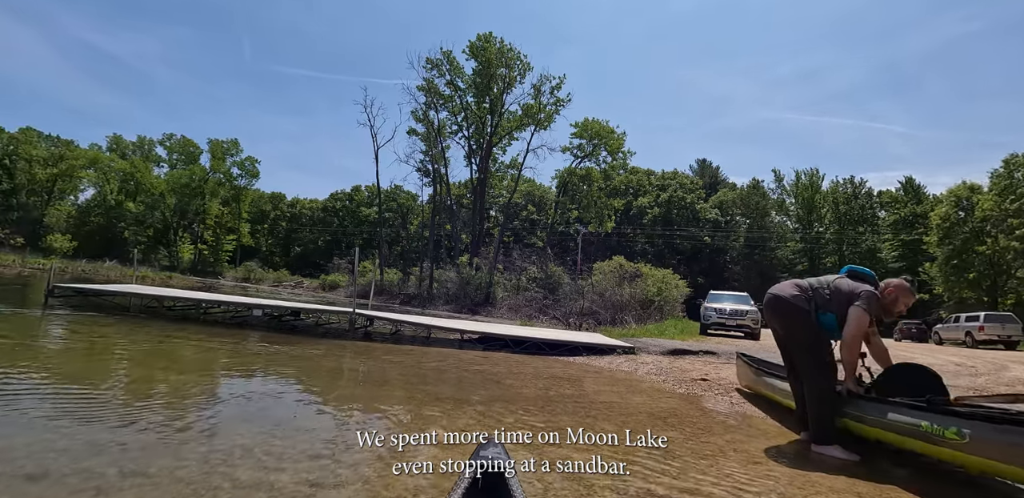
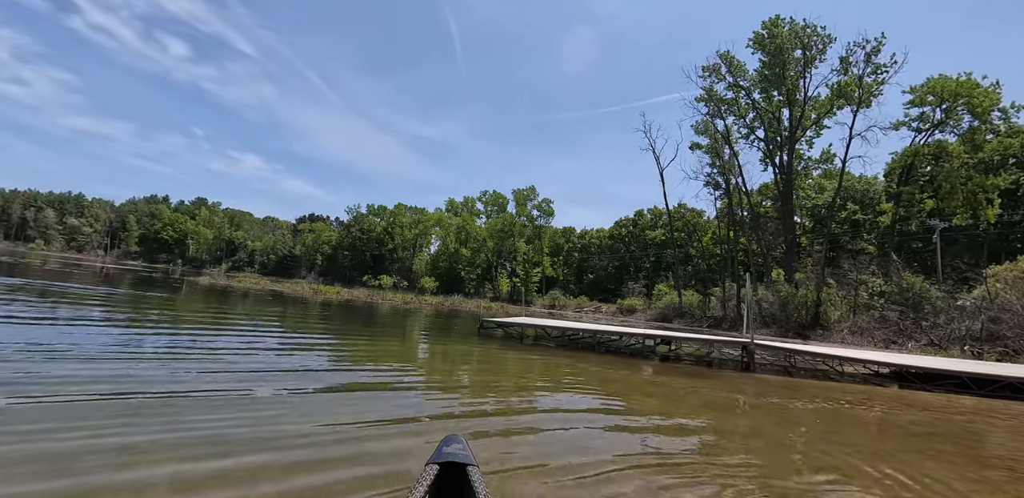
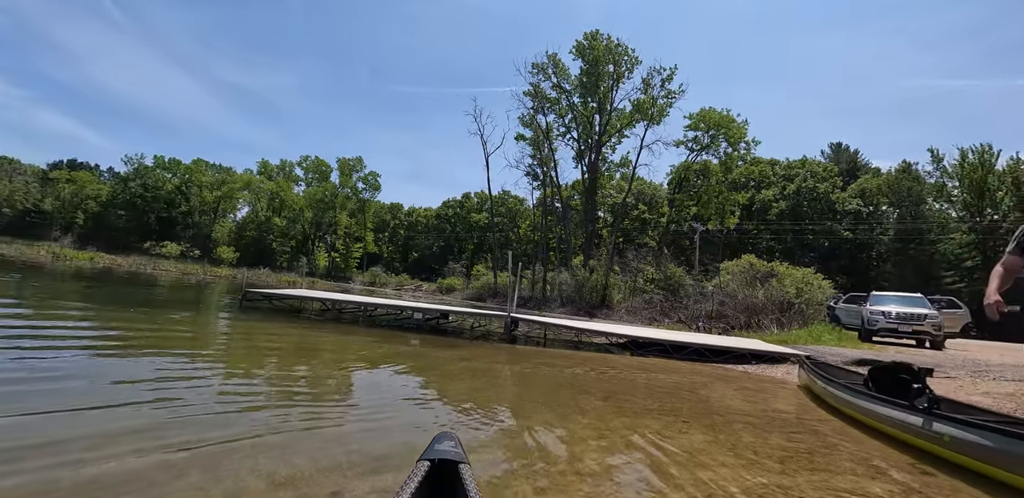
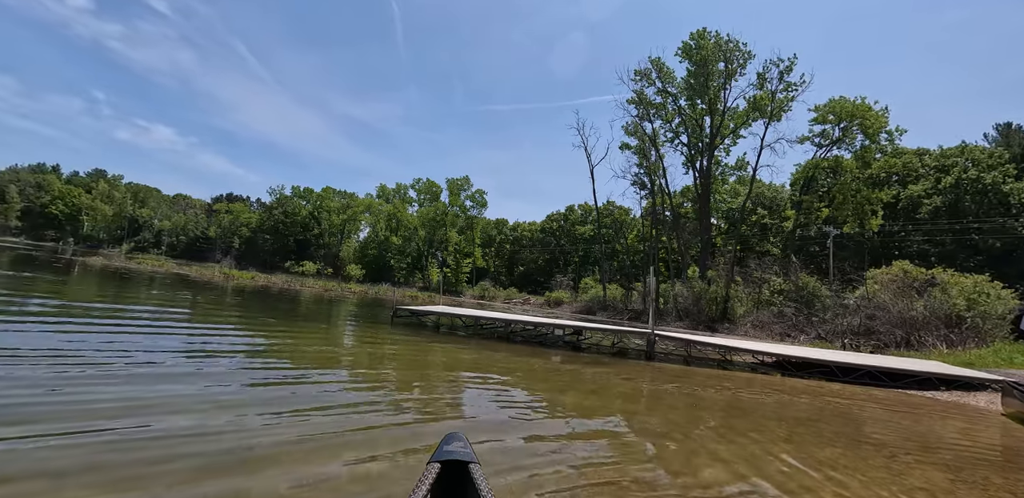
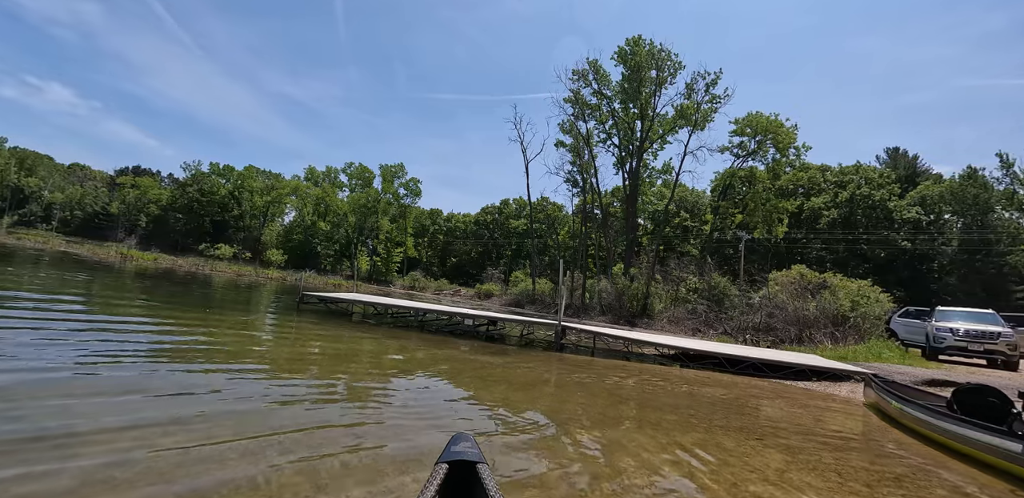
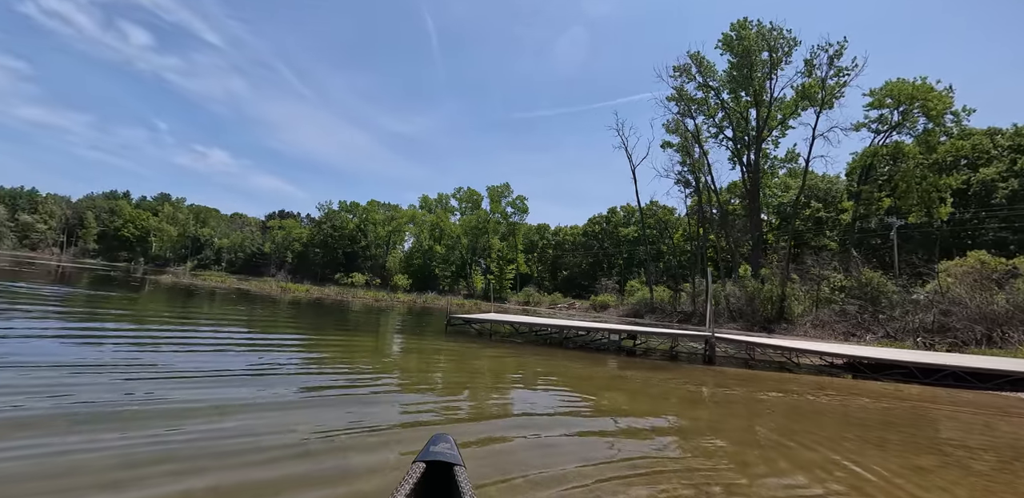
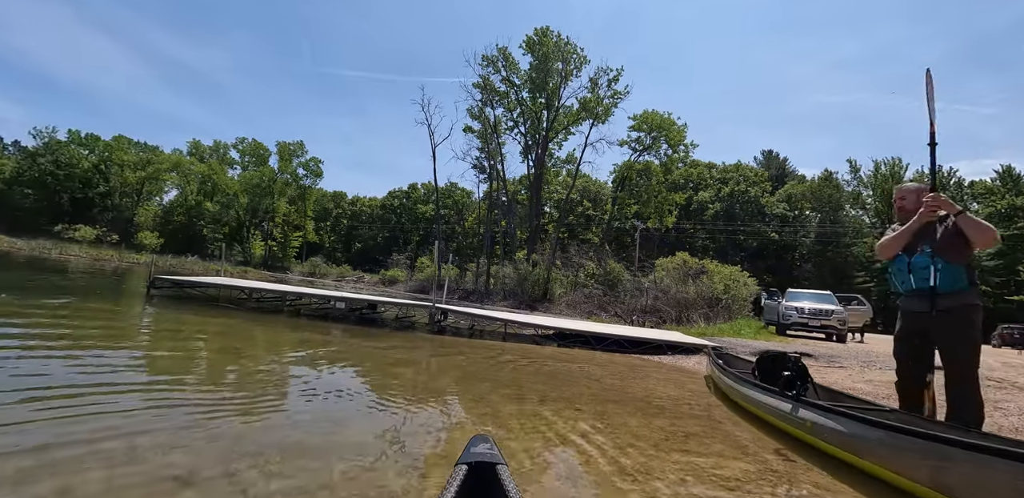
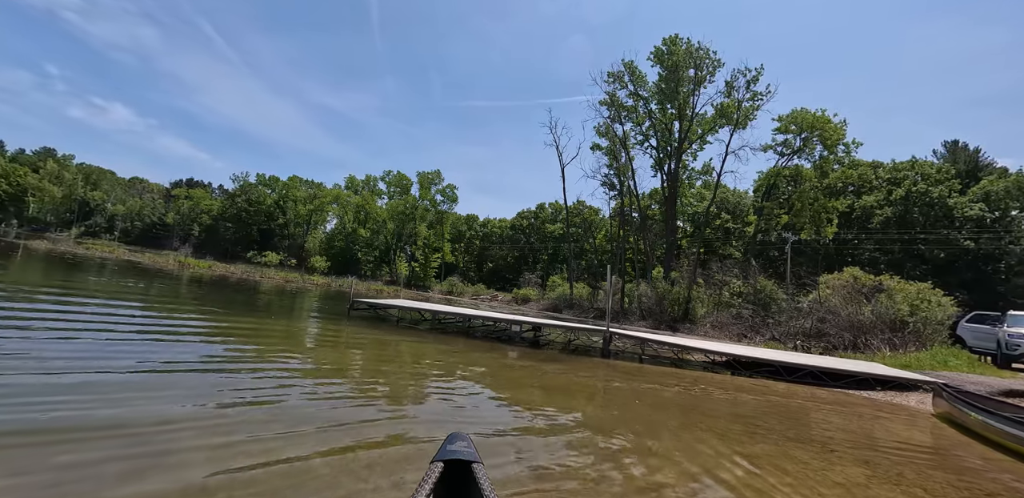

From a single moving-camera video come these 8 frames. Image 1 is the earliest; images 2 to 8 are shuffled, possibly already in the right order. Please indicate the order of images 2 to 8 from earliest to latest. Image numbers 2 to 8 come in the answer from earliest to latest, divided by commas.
7, 3, 5, 8, 4, 6, 2
